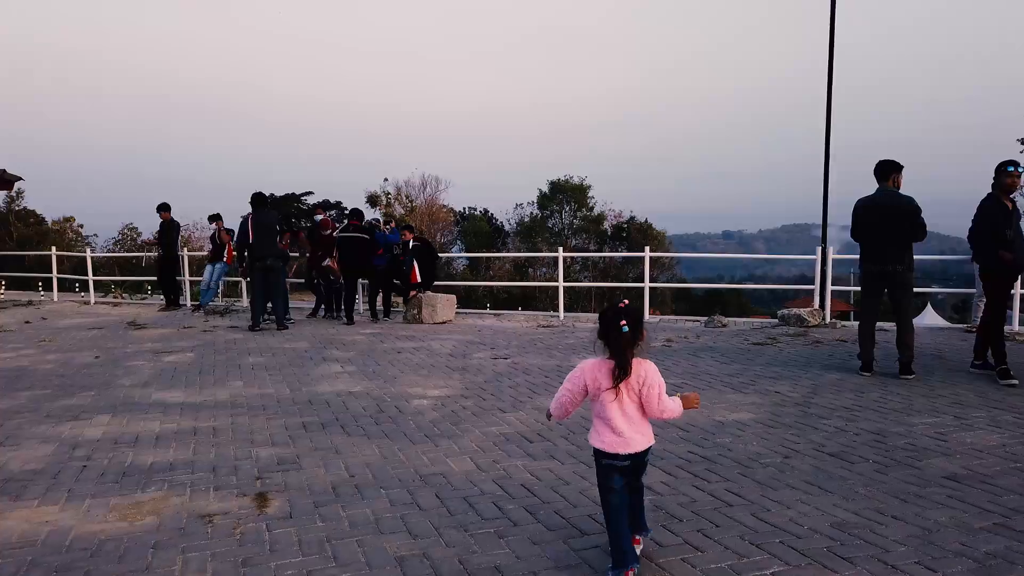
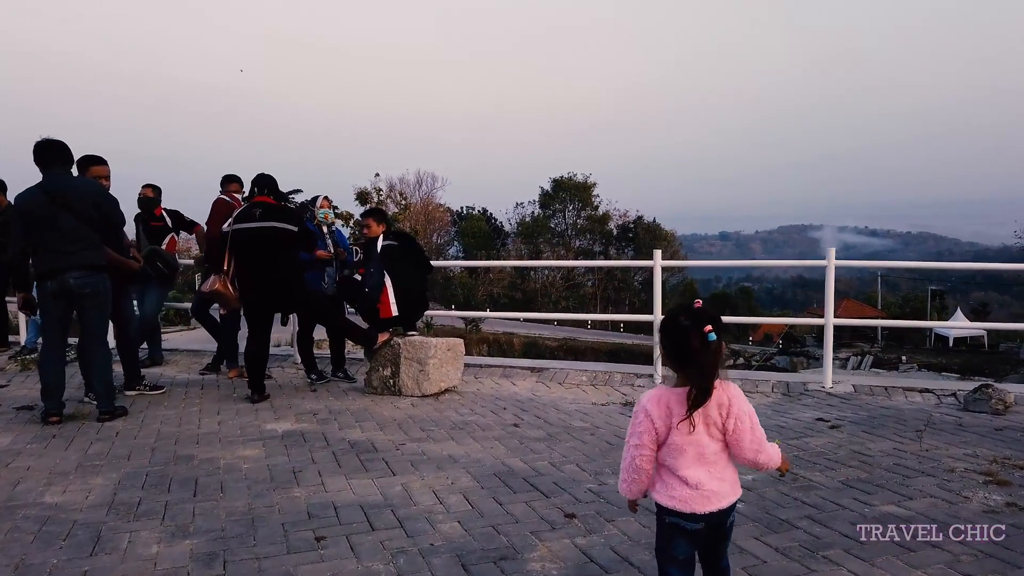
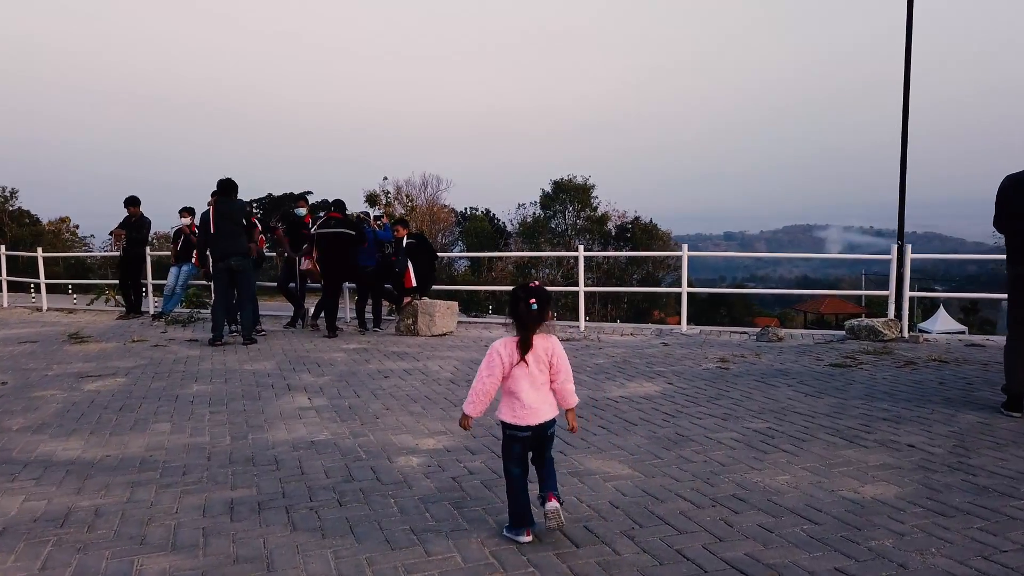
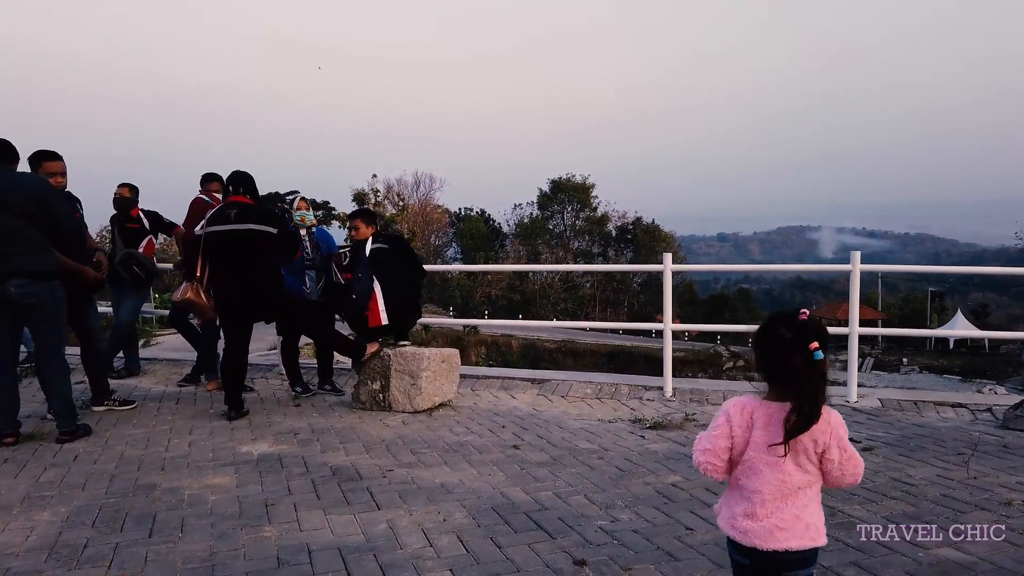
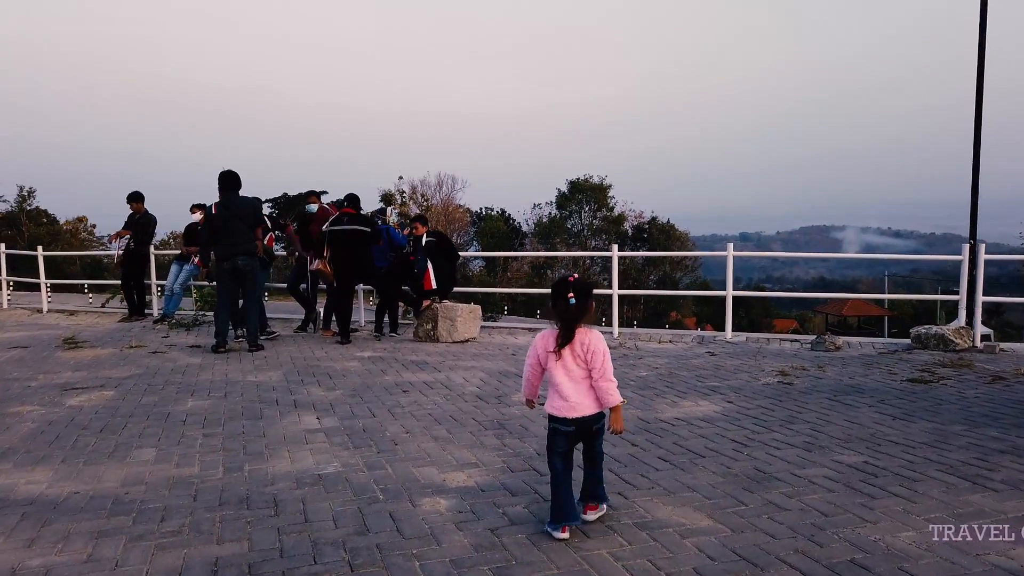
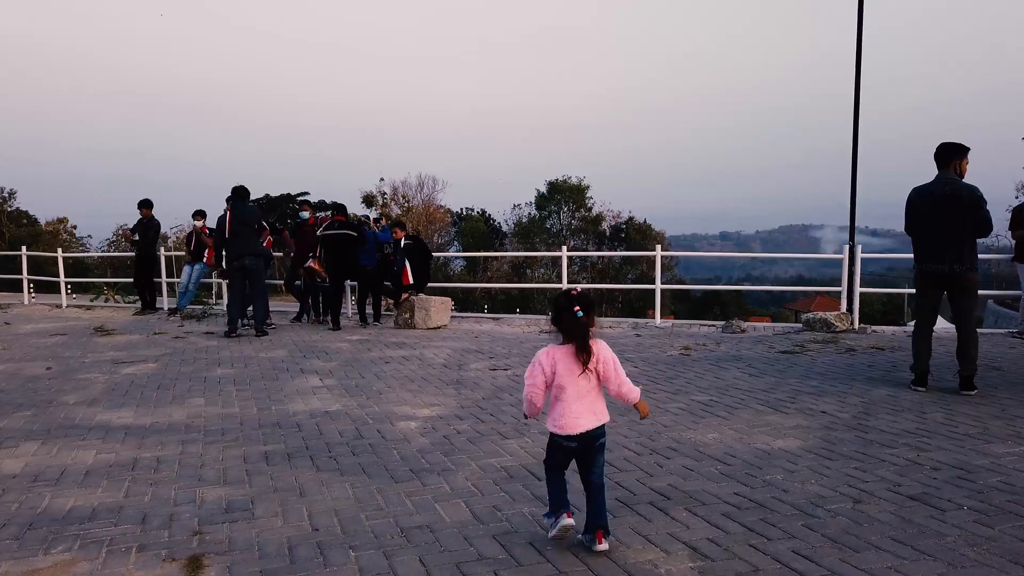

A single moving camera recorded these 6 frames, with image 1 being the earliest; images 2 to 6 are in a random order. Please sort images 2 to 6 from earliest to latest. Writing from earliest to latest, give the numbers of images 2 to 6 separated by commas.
6, 3, 5, 2, 4
